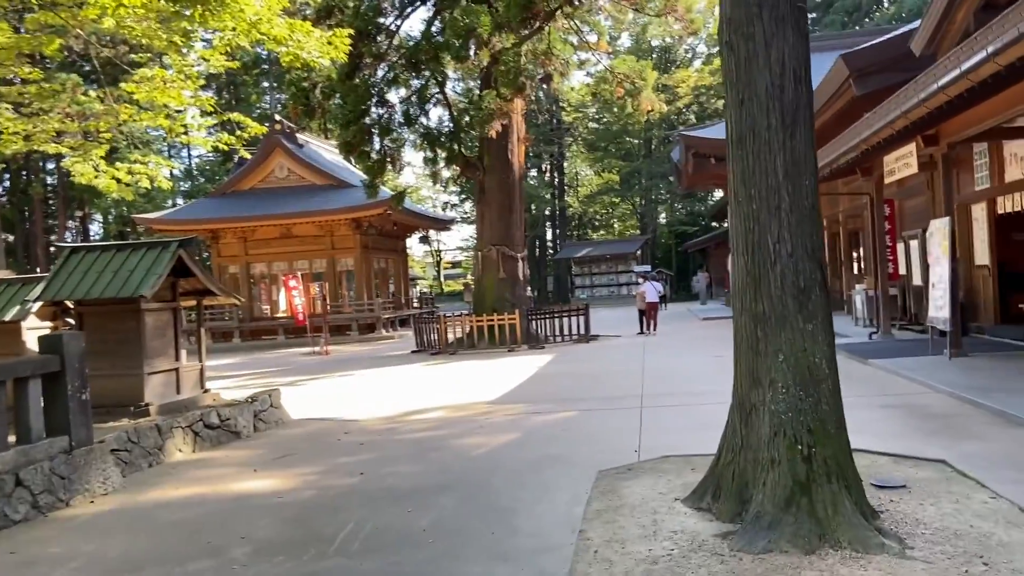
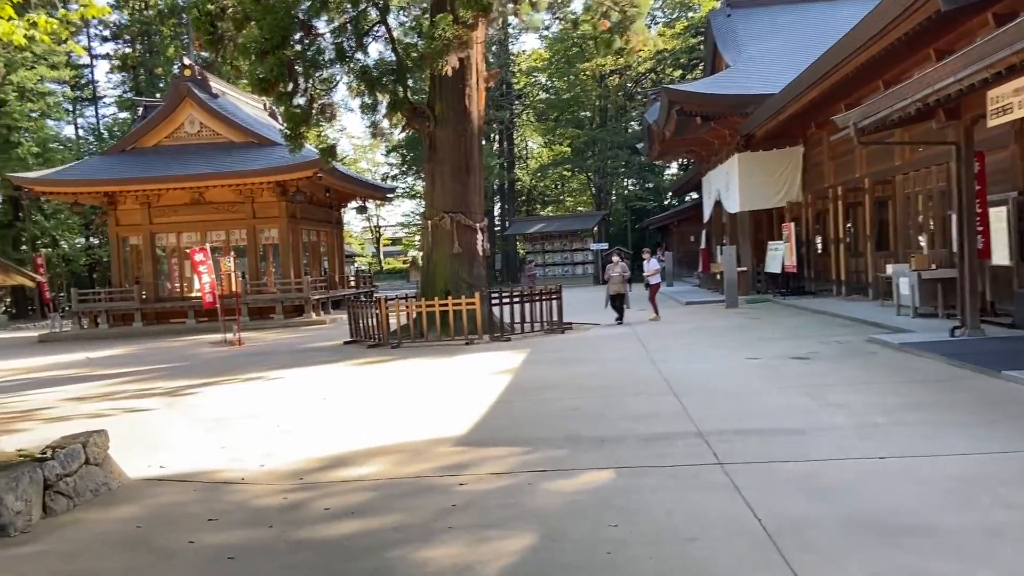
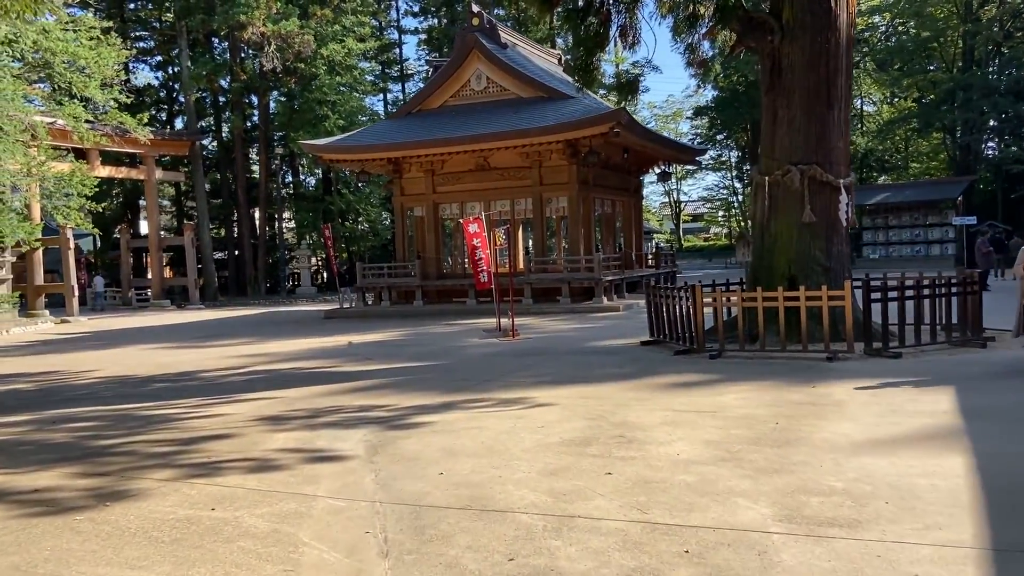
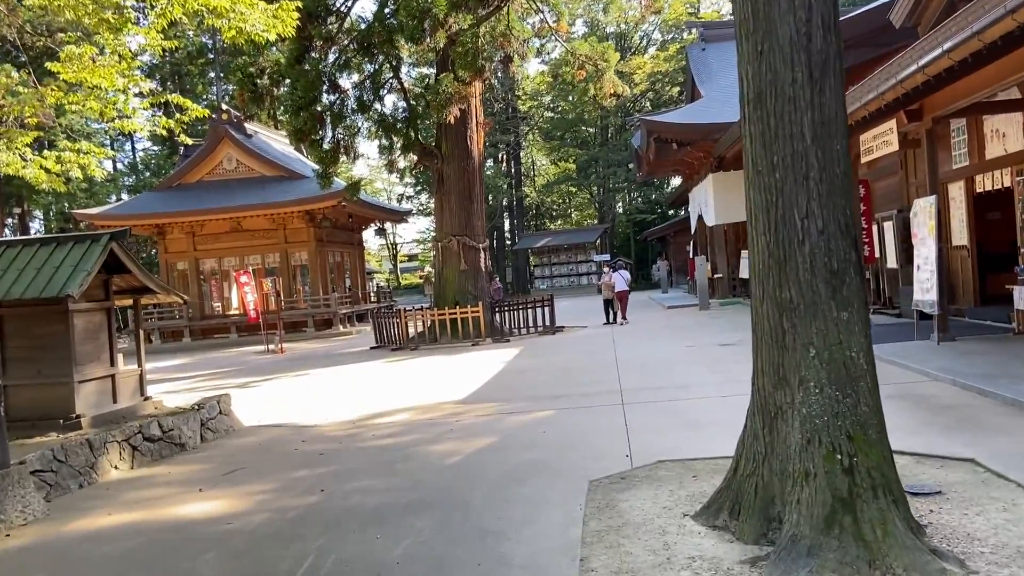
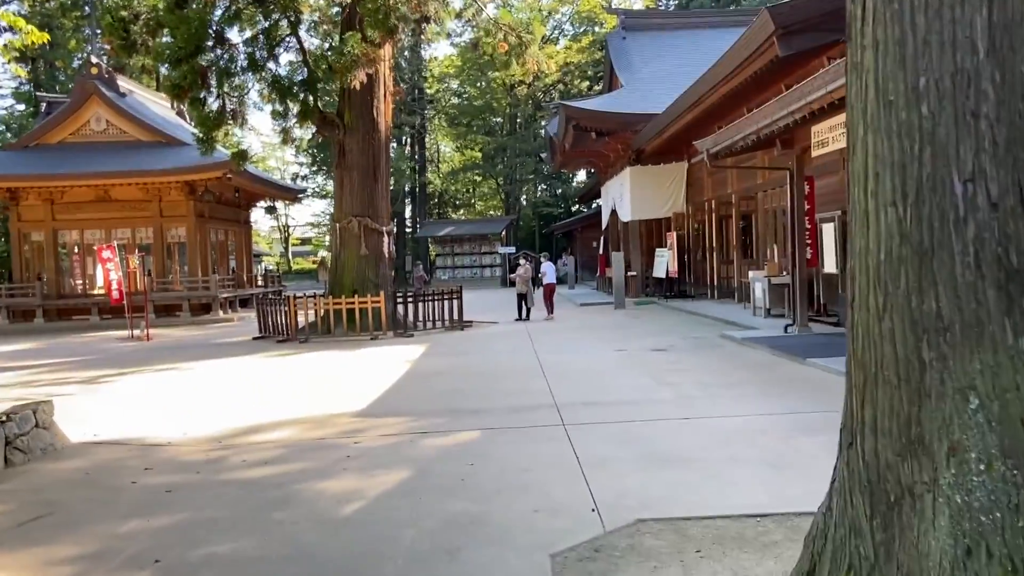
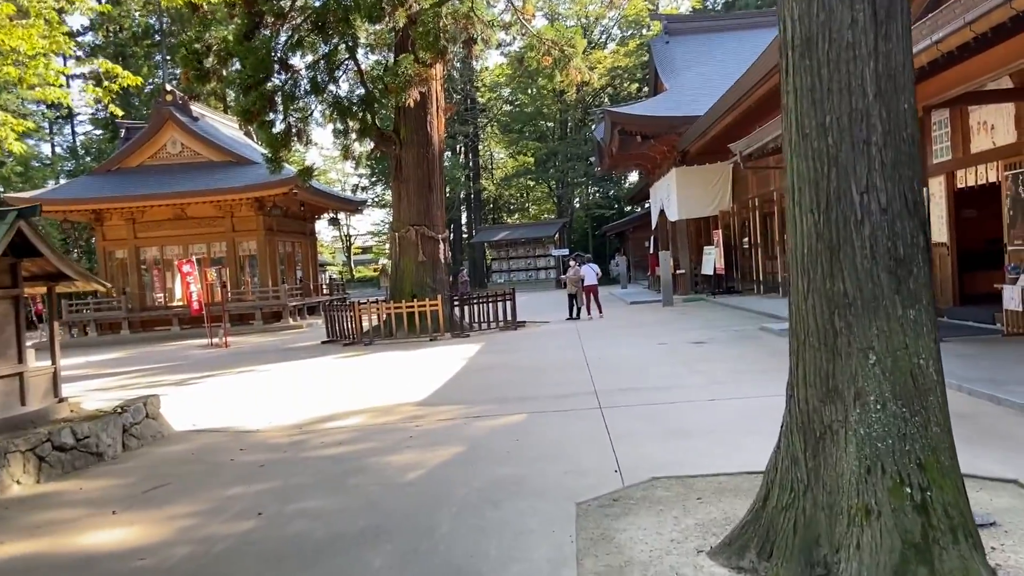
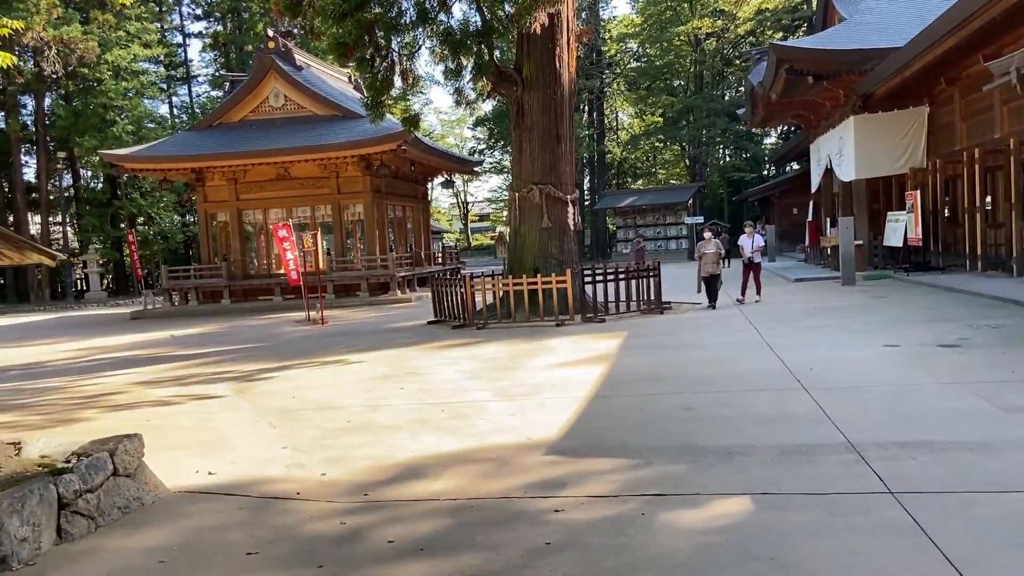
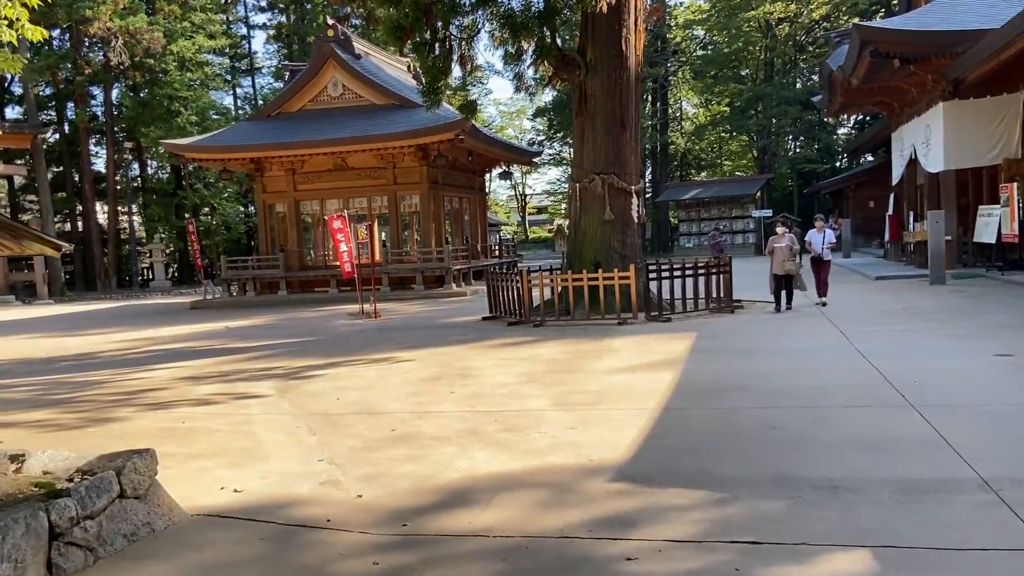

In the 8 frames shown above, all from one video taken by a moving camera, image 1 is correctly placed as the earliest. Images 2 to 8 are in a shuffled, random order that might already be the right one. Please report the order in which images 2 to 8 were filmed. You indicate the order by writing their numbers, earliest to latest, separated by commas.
4, 6, 5, 2, 7, 8, 3
